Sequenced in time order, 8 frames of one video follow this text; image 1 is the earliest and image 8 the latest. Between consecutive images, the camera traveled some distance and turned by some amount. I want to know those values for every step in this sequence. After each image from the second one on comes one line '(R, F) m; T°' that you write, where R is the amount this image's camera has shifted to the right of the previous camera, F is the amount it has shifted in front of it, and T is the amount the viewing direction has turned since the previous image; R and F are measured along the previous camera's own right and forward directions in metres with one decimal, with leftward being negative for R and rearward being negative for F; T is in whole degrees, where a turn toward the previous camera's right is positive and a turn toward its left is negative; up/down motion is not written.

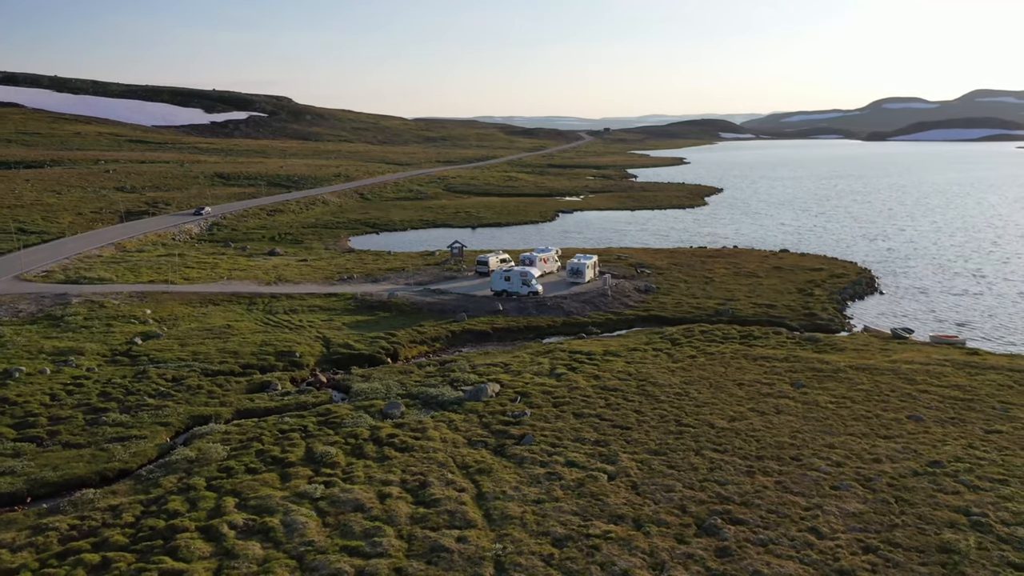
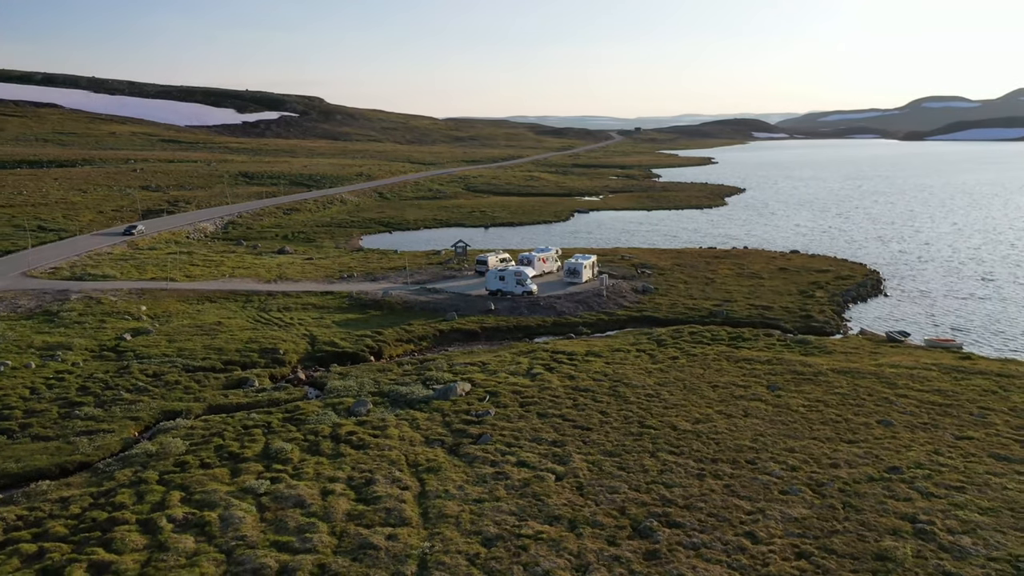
(+2.1, 0.0) m; -2°
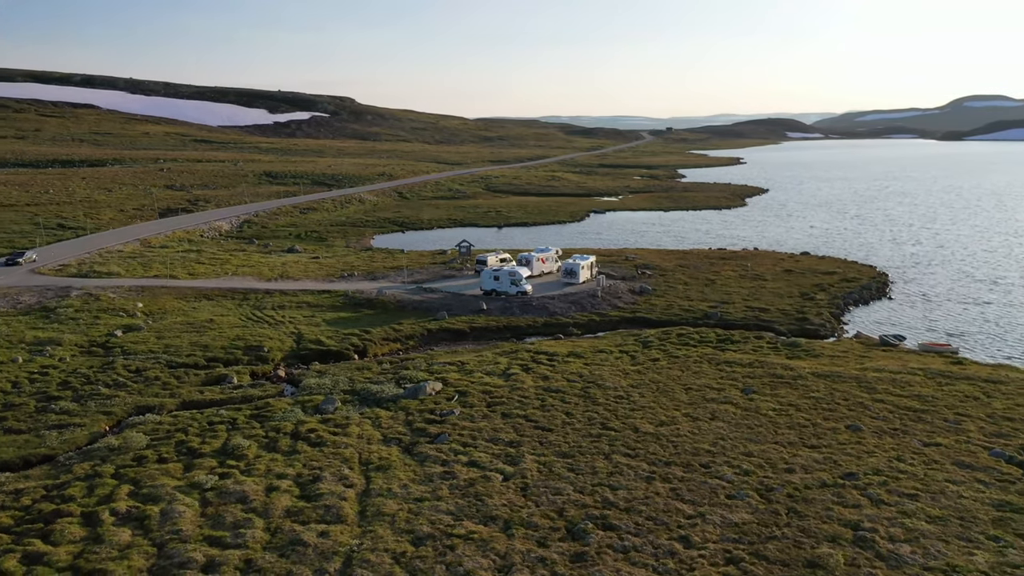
(+2.1, 0.0) m; -2°
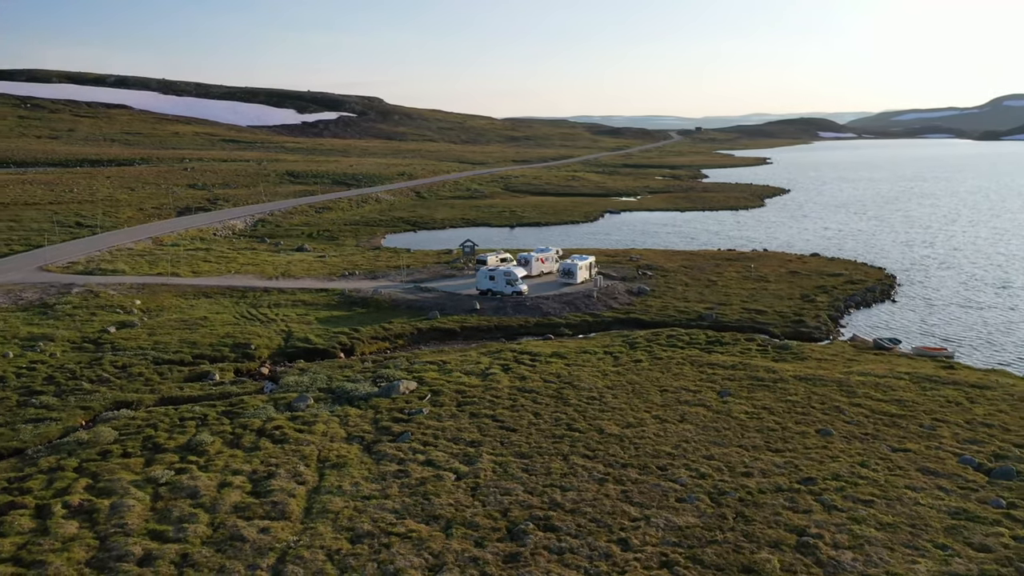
(+1.9, 0.0) m; -2°
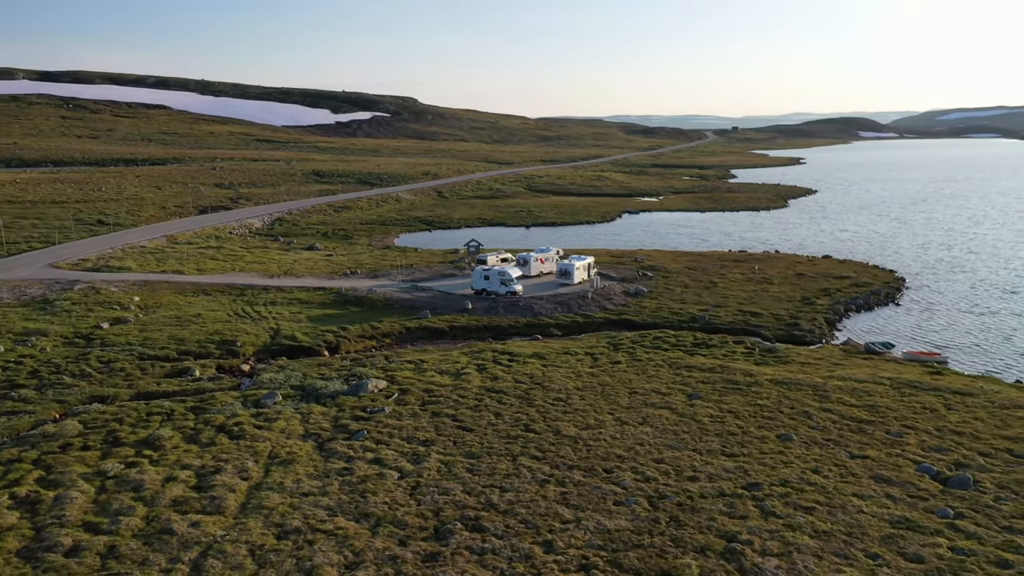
(+2.3, 0.0) m; -2°
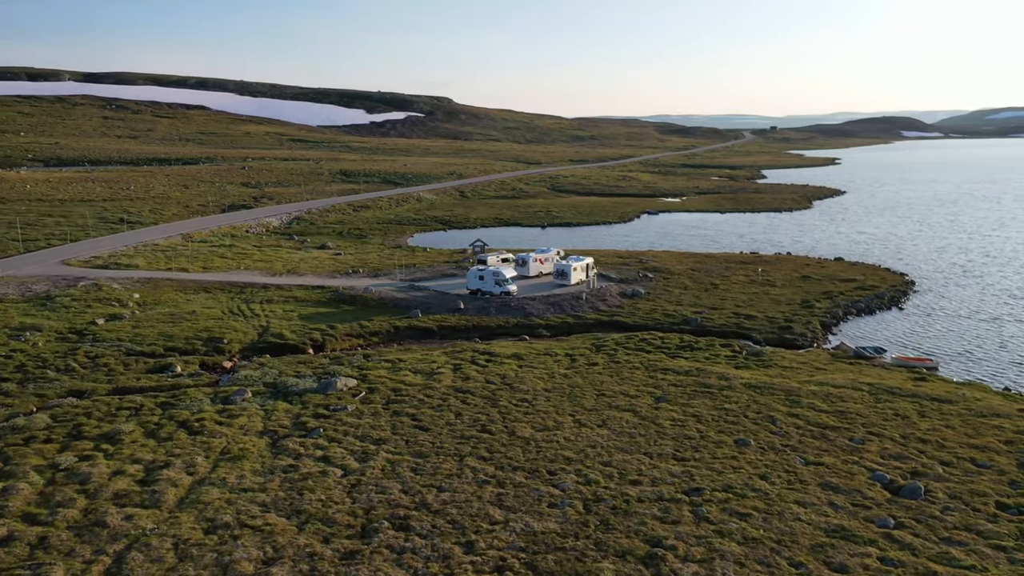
(+2.4, 0.0) m; -2°
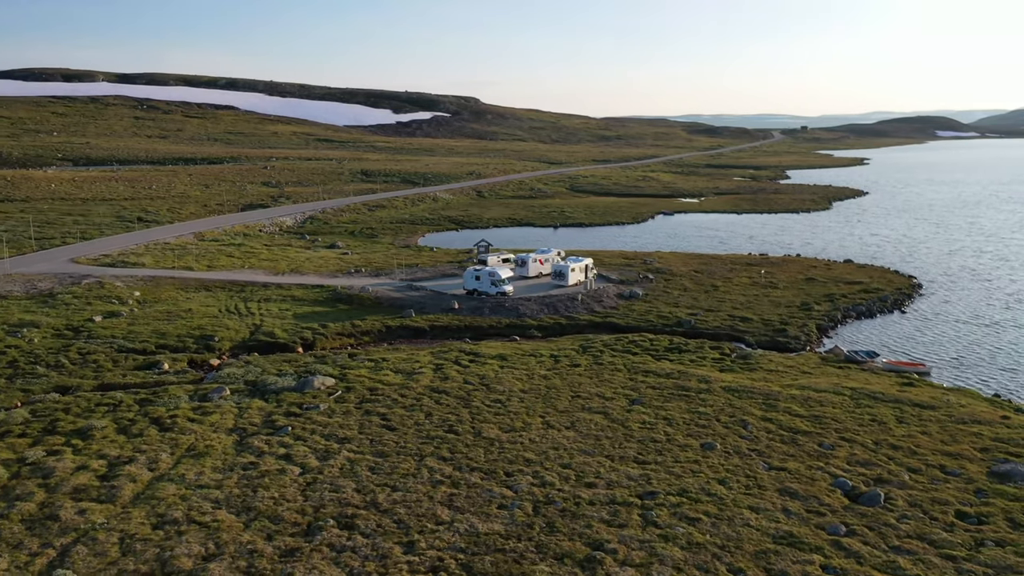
(+1.8, 0.0) m; -2°
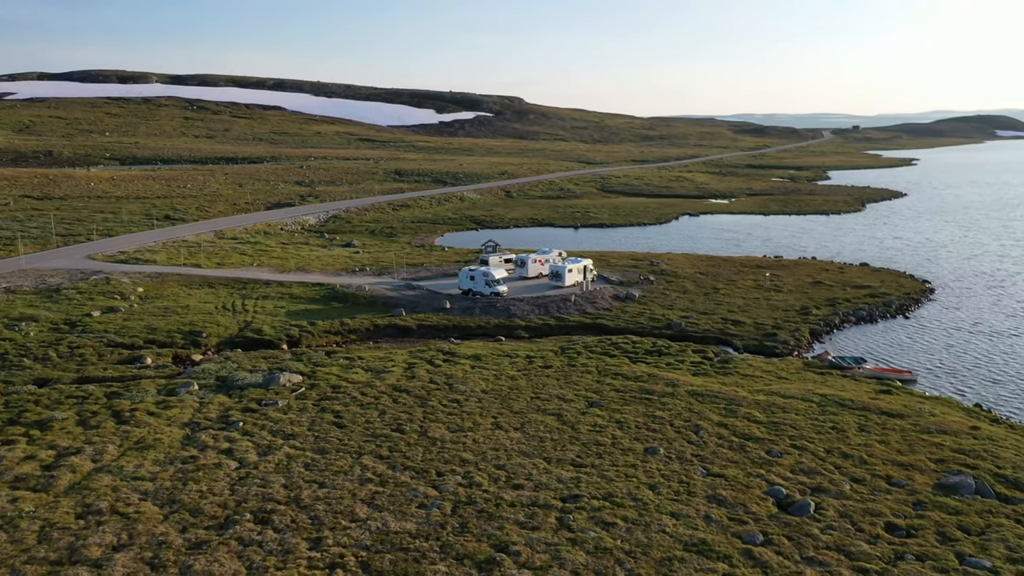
(+3.0, 0.0) m; -3°
